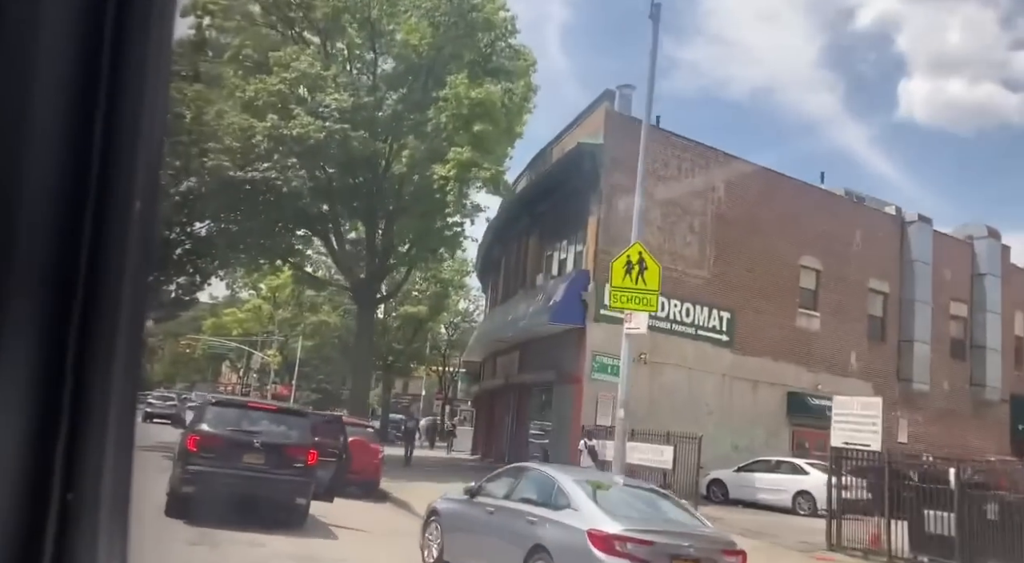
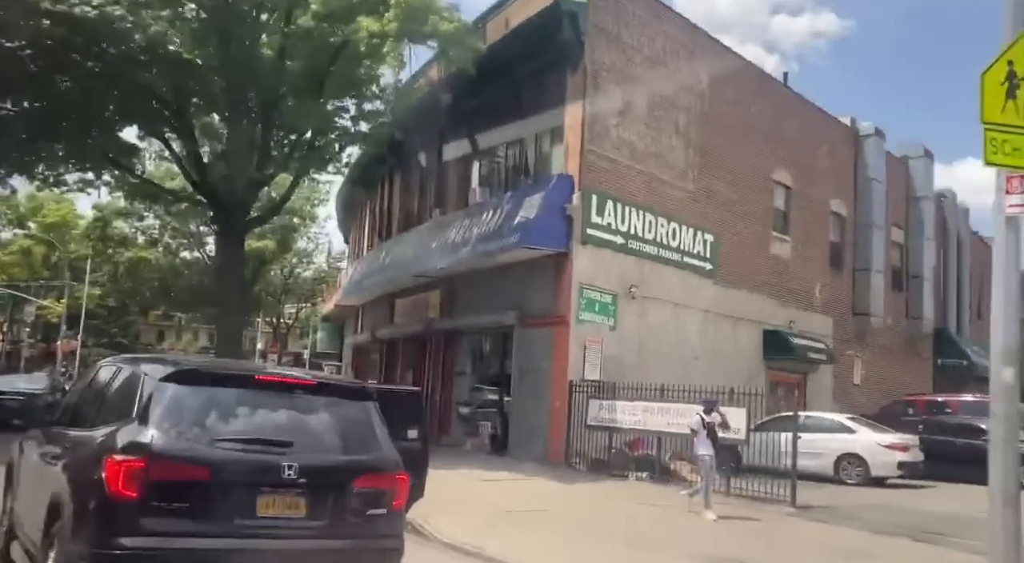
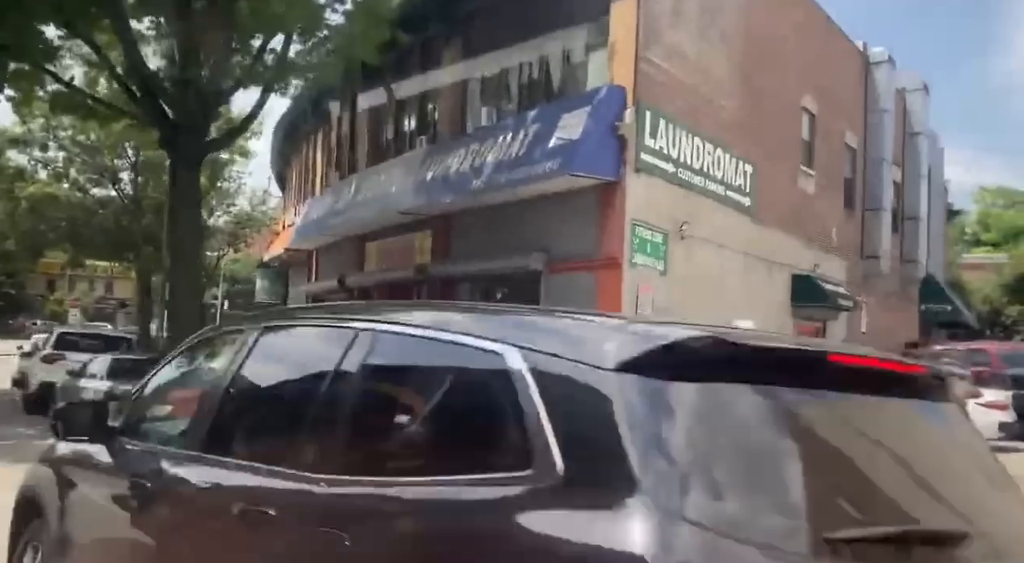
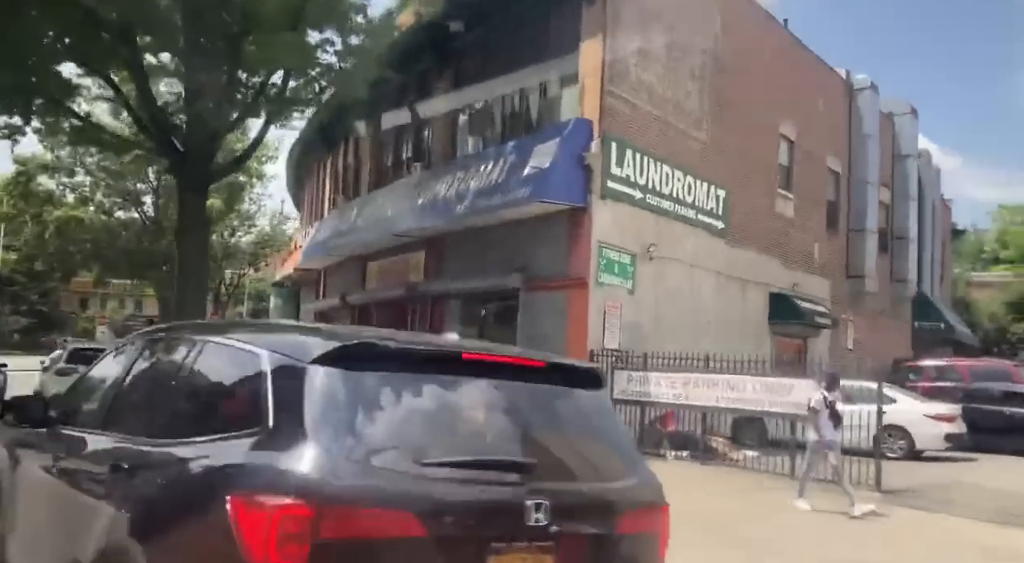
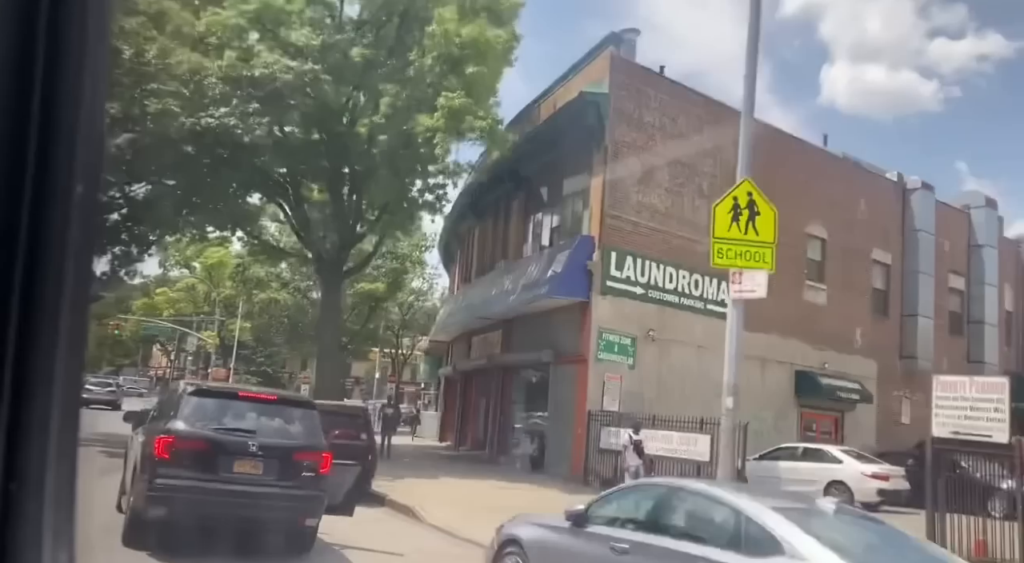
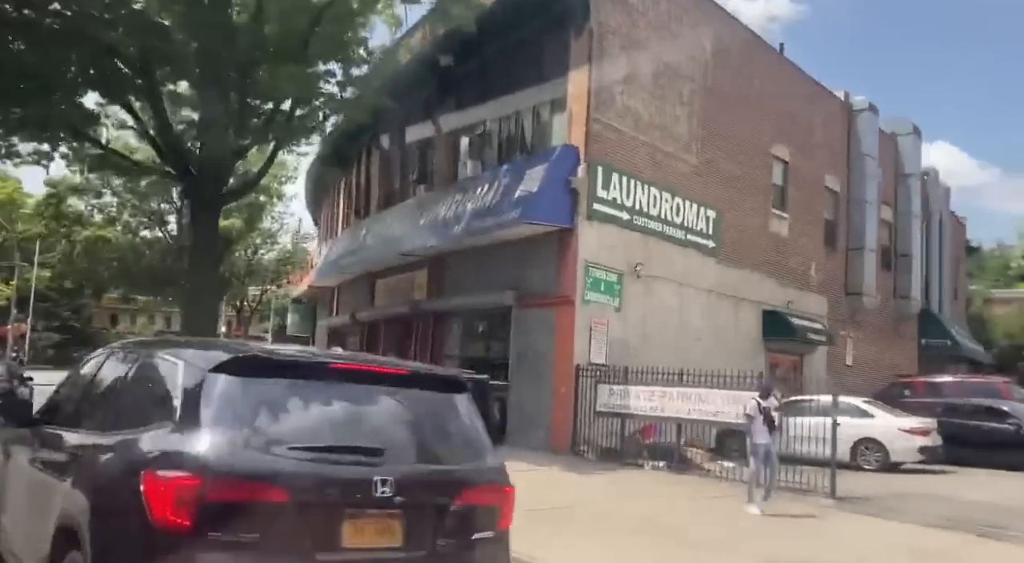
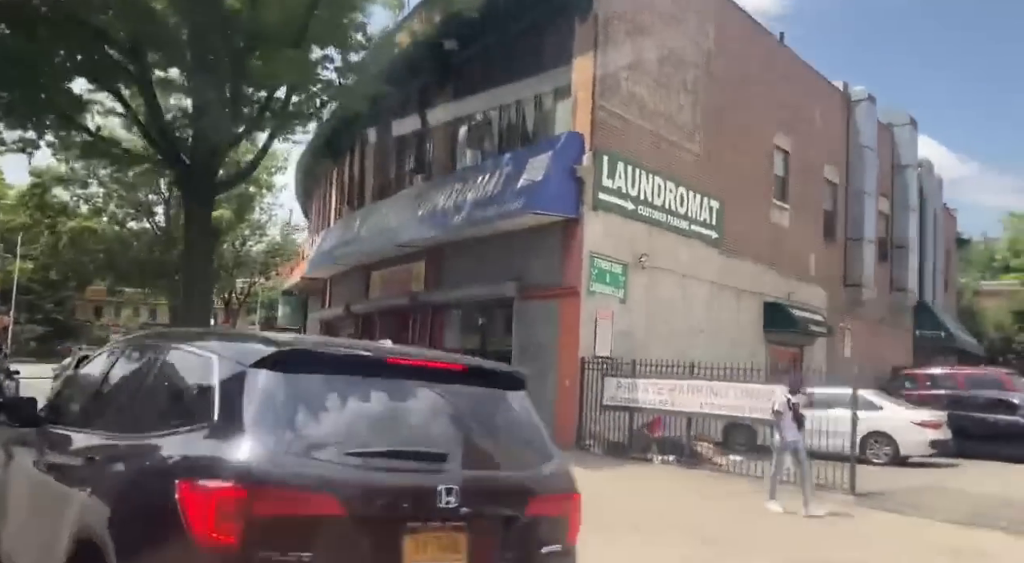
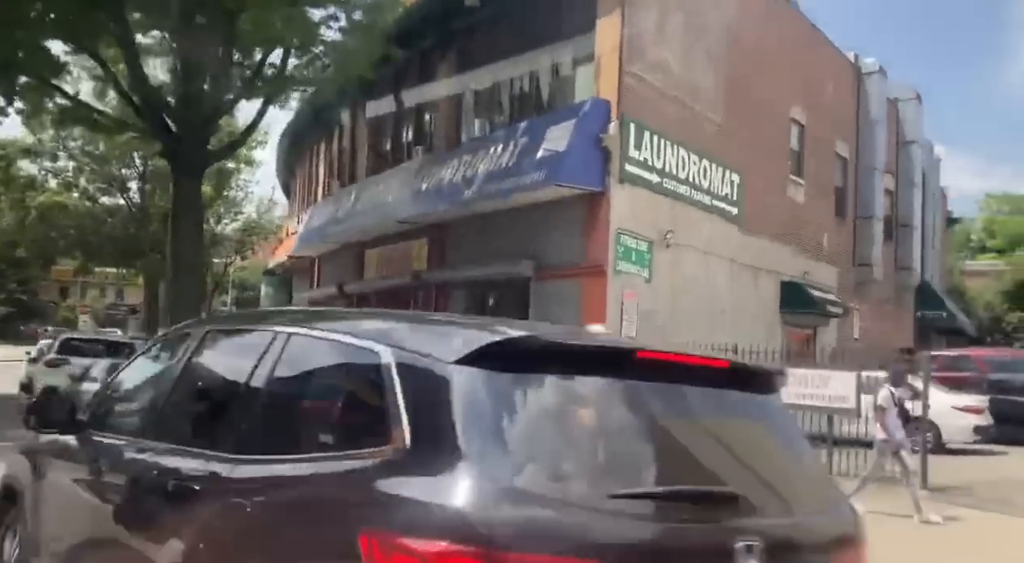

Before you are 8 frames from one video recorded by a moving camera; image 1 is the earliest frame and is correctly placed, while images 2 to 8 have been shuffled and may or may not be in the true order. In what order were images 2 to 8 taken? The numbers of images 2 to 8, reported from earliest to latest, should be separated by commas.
5, 2, 6, 7, 4, 8, 3
